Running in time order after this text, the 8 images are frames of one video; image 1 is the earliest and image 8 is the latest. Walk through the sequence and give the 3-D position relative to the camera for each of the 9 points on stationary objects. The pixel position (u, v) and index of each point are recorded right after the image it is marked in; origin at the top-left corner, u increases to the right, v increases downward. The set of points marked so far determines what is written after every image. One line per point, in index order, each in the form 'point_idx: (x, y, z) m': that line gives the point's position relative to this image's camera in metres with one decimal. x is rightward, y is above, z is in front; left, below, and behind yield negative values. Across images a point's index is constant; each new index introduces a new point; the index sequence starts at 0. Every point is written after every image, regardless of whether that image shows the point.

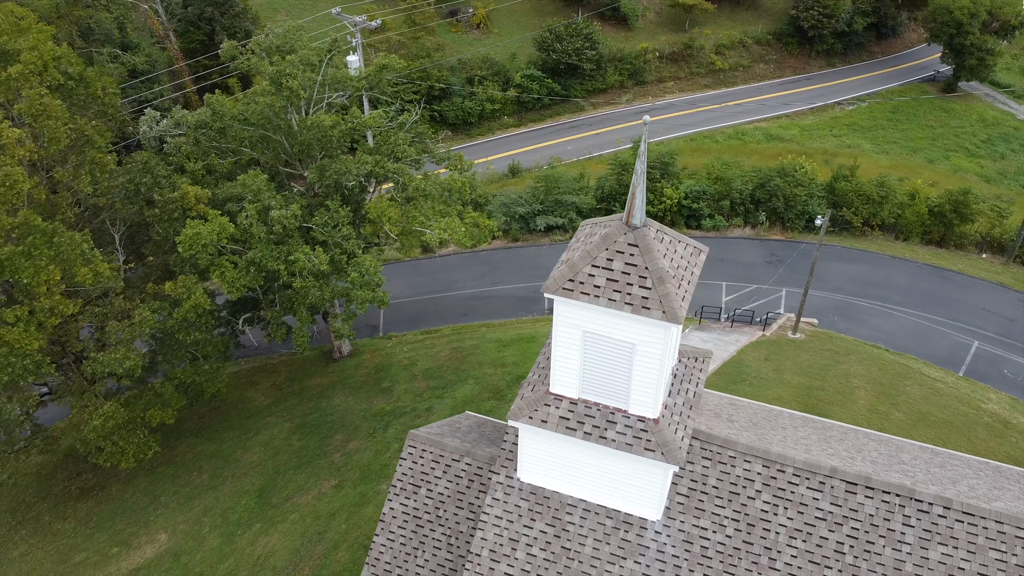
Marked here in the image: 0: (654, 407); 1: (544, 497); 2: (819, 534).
0: (+2.1, -1.8, +12.0) m
1: (+0.5, -3.5, +13.6) m
2: (+4.6, -3.7, +12.3) m
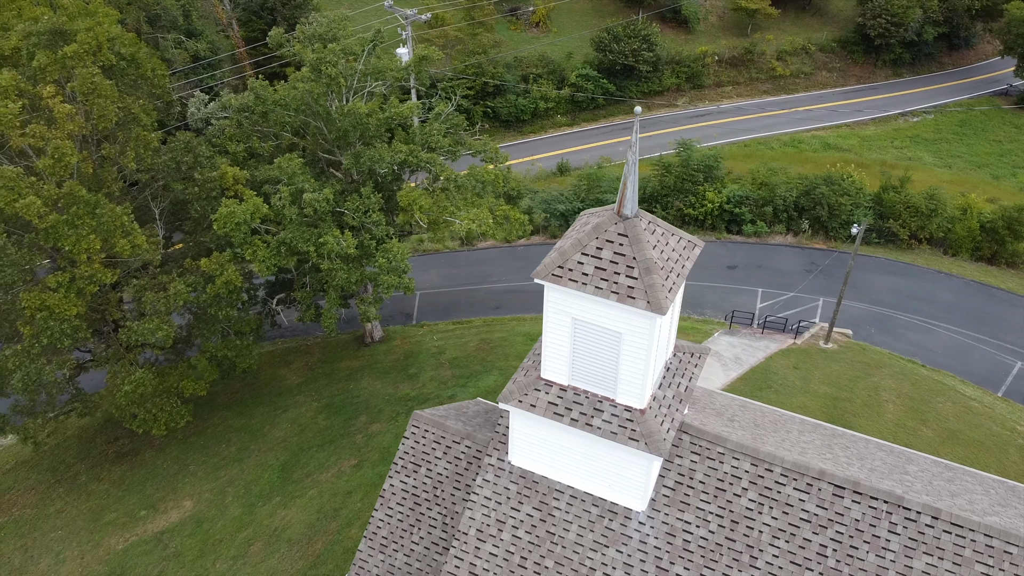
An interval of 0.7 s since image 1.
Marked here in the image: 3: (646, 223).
0: (+1.9, -1.6, +12.1) m
1: (+0.3, -3.3, +13.8) m
2: (+4.4, -3.7, +12.3) m
3: (+1.9, +0.9, +11.6) m
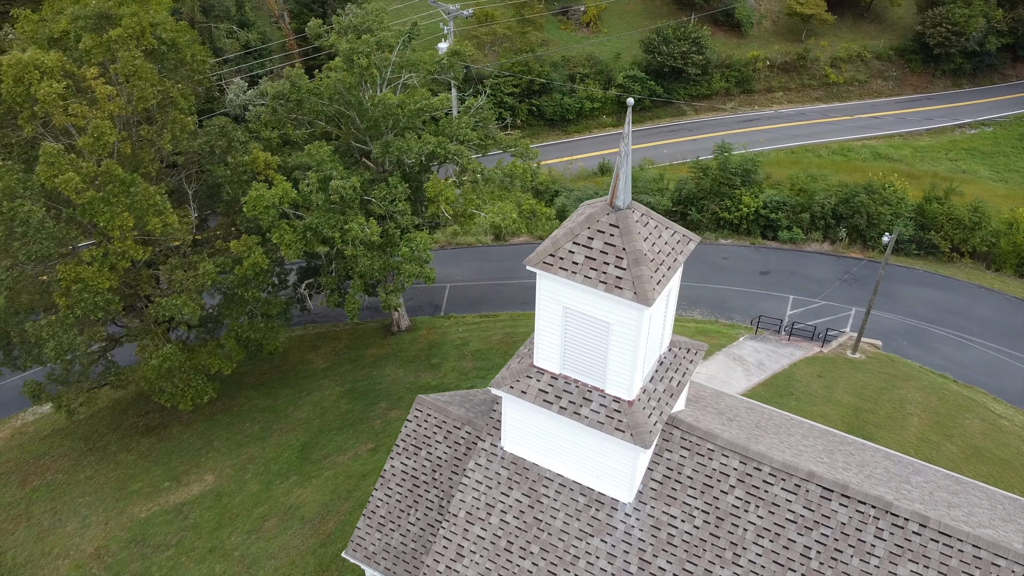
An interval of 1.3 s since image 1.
0: (+1.7, -1.5, +12.2) m
1: (+0.2, -3.1, +13.9) m
2: (+4.1, -3.7, +12.2) m
3: (+1.8, +1.1, +11.7) m
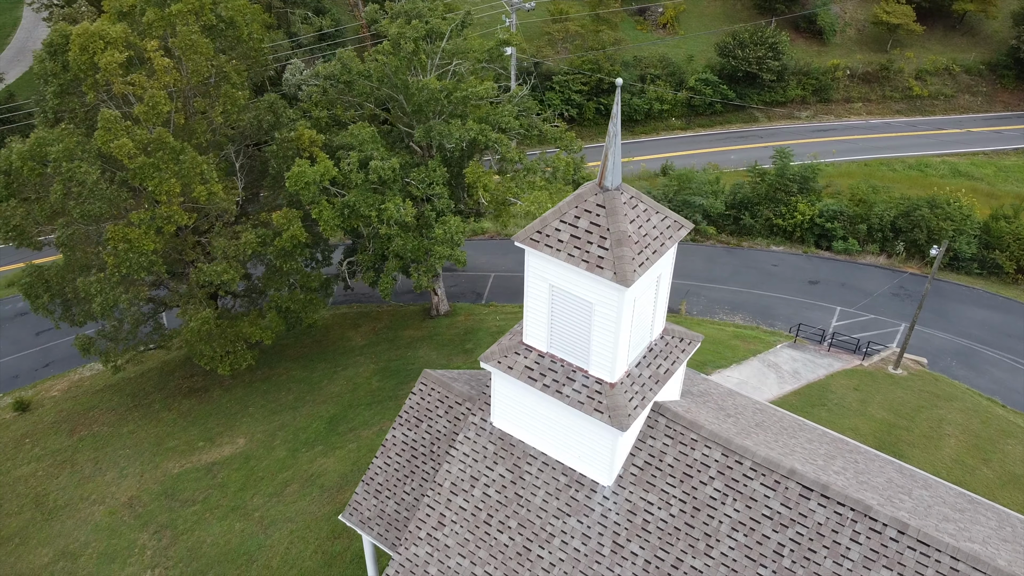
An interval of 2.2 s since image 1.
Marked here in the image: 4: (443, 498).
0: (+1.5, -1.2, +12.2) m
1: (-0.1, -2.7, +14.1) m
2: (+3.7, -3.6, +12.0) m
3: (+1.7, +1.3, +11.7) m
4: (-1.2, -3.6, +14.1) m
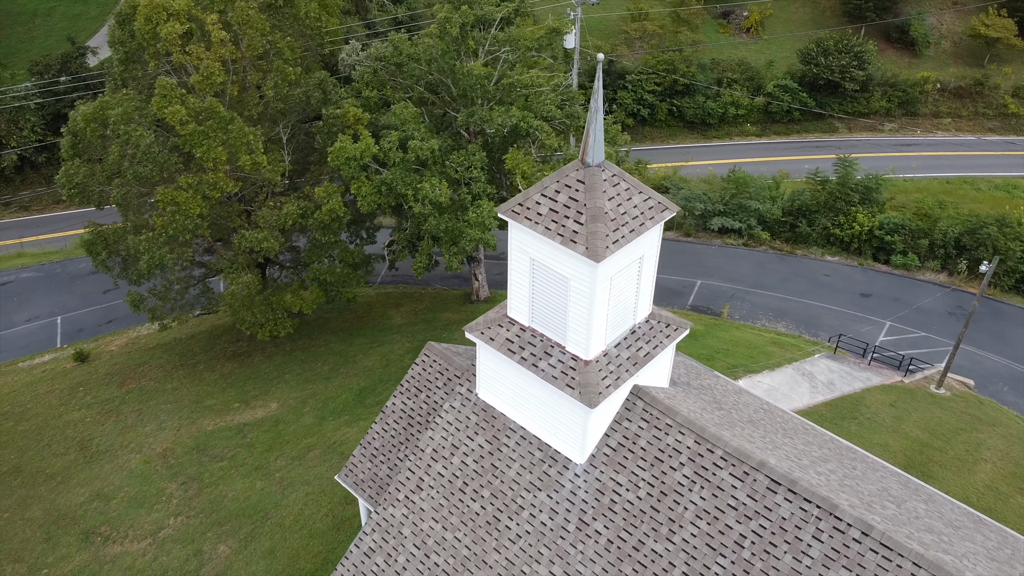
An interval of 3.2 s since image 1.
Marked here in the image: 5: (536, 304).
0: (+1.1, -0.9, +12.3) m
1: (-0.4, -2.3, +14.3) m
2: (+3.1, -3.4, +11.9) m
3: (+1.4, +1.6, +11.8) m
4: (-1.6, -3.1, +14.4) m
5: (+0.4, -0.2, +12.7) m
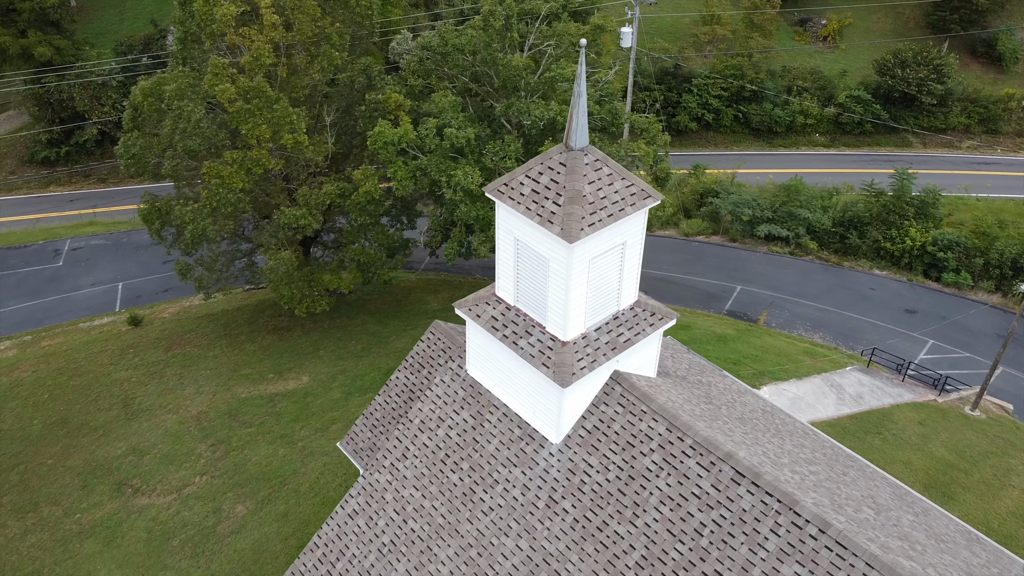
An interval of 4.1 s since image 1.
0: (+0.8, -0.6, +12.5) m
1: (-0.6, -1.9, +14.7) m
2: (+2.6, -3.3, +12.0) m
3: (+1.2, +1.9, +12.0) m
4: (-1.8, -2.7, +14.9) m
5: (+0.1, +0.1, +13.0) m
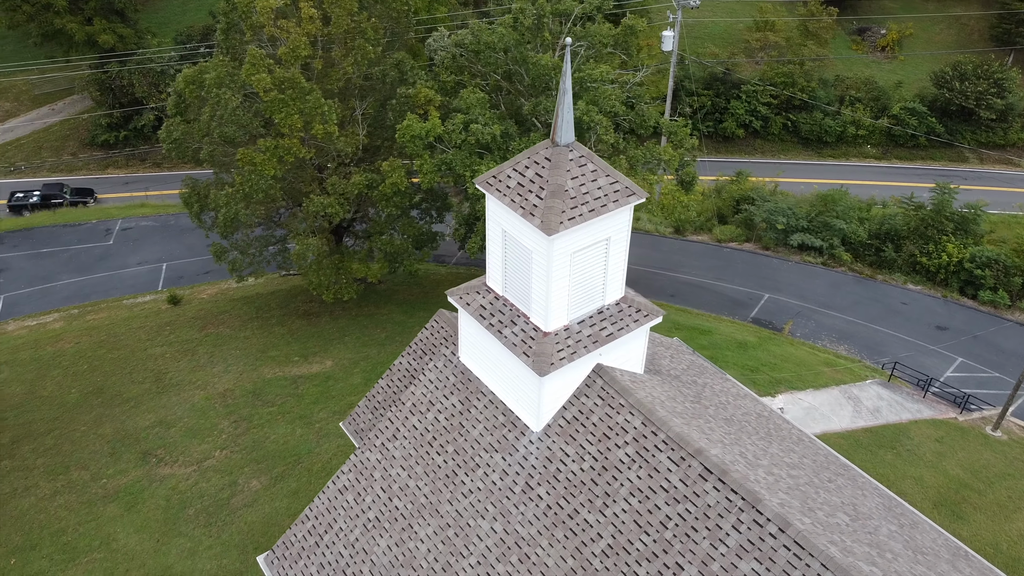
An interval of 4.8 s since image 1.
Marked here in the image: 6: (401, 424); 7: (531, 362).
0: (+0.5, -0.5, +12.9) m
1: (-0.8, -1.7, +15.1) m
2: (+2.2, -3.2, +12.2) m
3: (+1.0, +2.0, +12.3) m
4: (-2.0, -2.4, +15.4) m
5: (-0.1, +0.2, +13.4) m
6: (-2.1, -2.6, +15.2) m
7: (+0.3, -1.1, +12.7) m
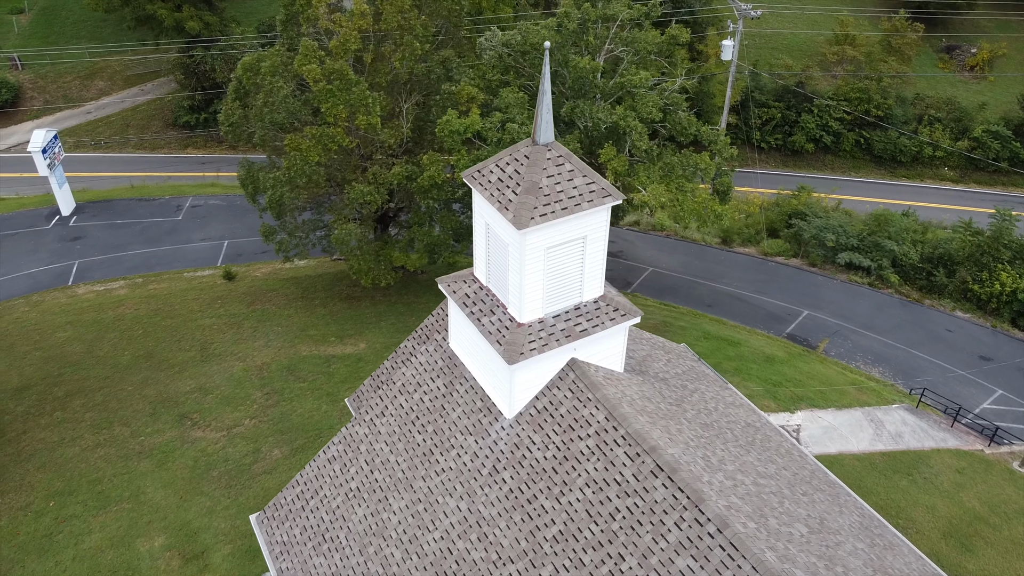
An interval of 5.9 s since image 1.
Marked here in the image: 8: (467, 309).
0: (+0.1, -0.4, +13.4) m
1: (-1.1, -1.5, +15.8) m
2: (+1.5, -3.2, +12.6) m
3: (+0.7, +2.1, +12.8) m
4: (-2.3, -2.1, +16.1) m
5: (-0.4, +0.4, +14.0) m
6: (-2.4, -2.3, +16.0) m
7: (-0.2, -1.0, +13.2) m
8: (-0.8, -0.4, +14.2) m
